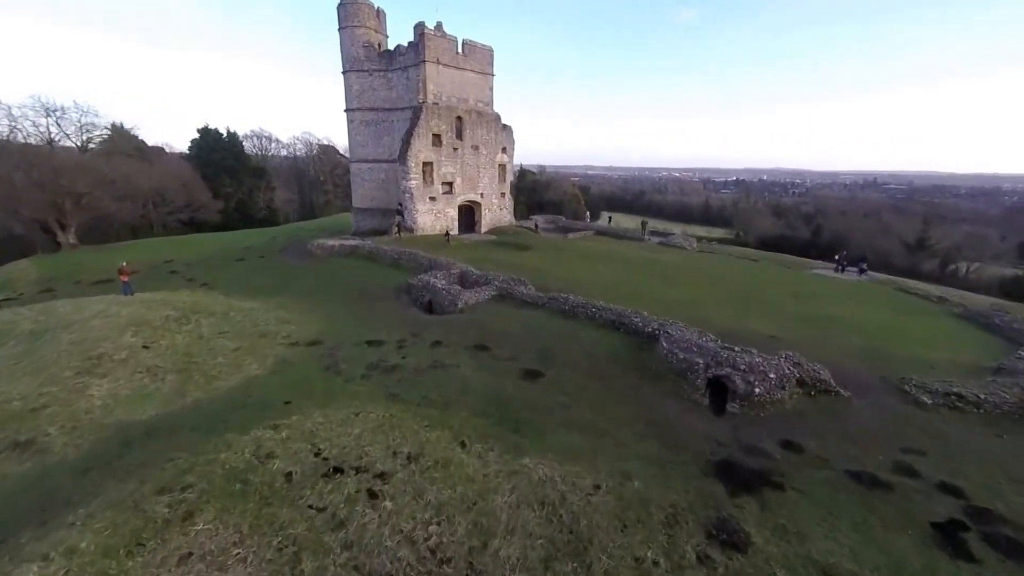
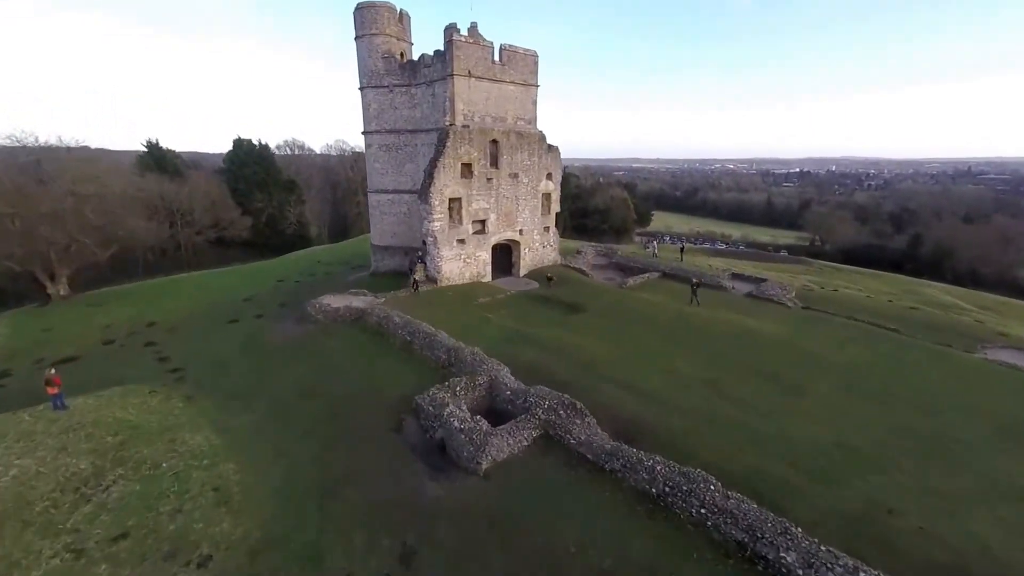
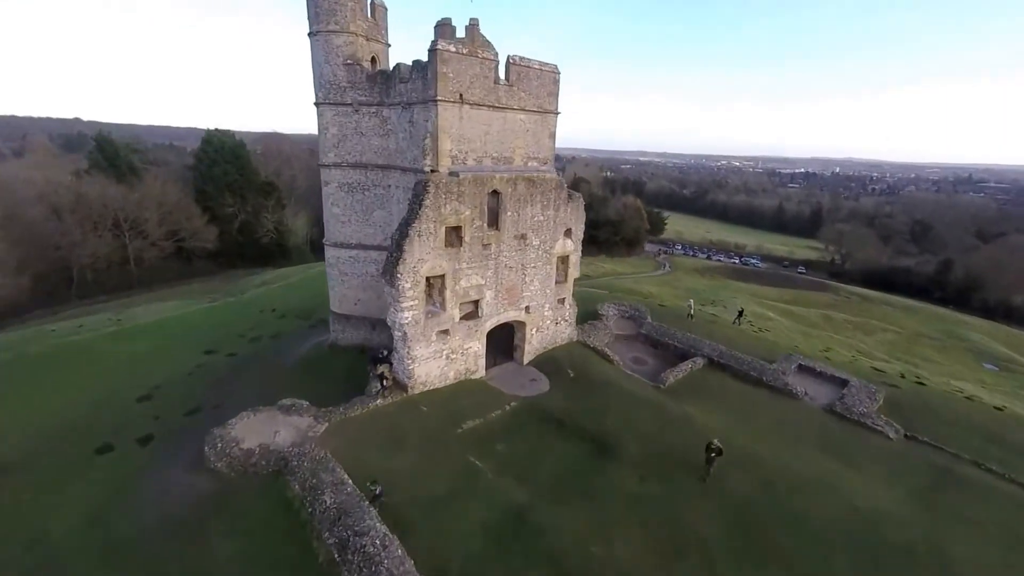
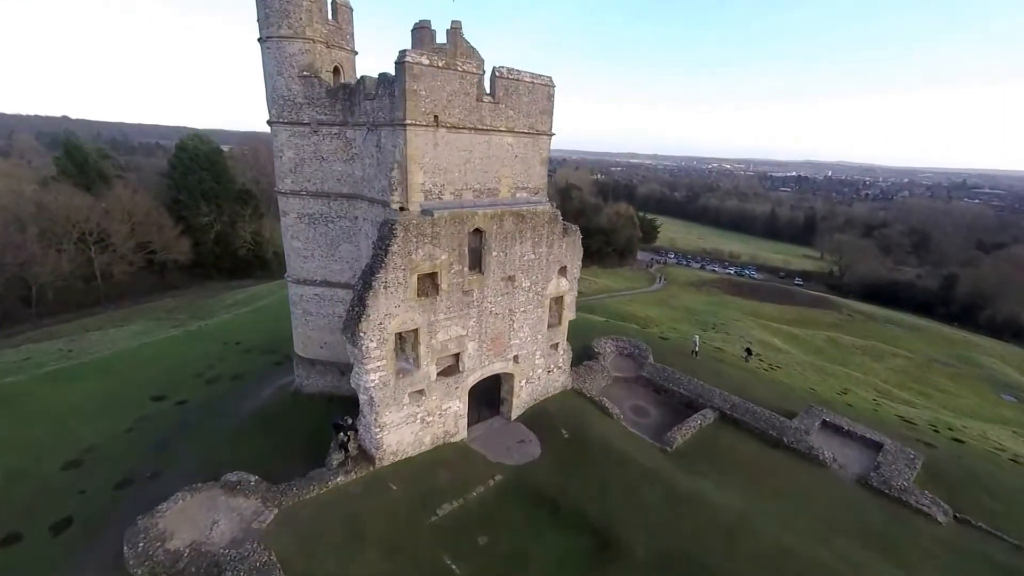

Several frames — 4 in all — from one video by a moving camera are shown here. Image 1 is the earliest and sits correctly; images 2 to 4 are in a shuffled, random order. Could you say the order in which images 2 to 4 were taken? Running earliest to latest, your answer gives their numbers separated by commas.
2, 3, 4
